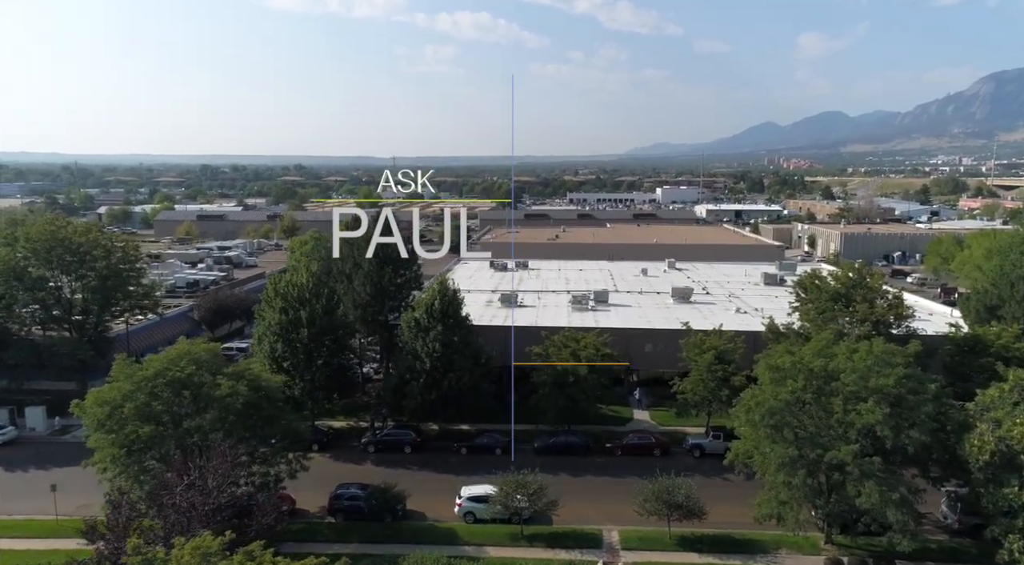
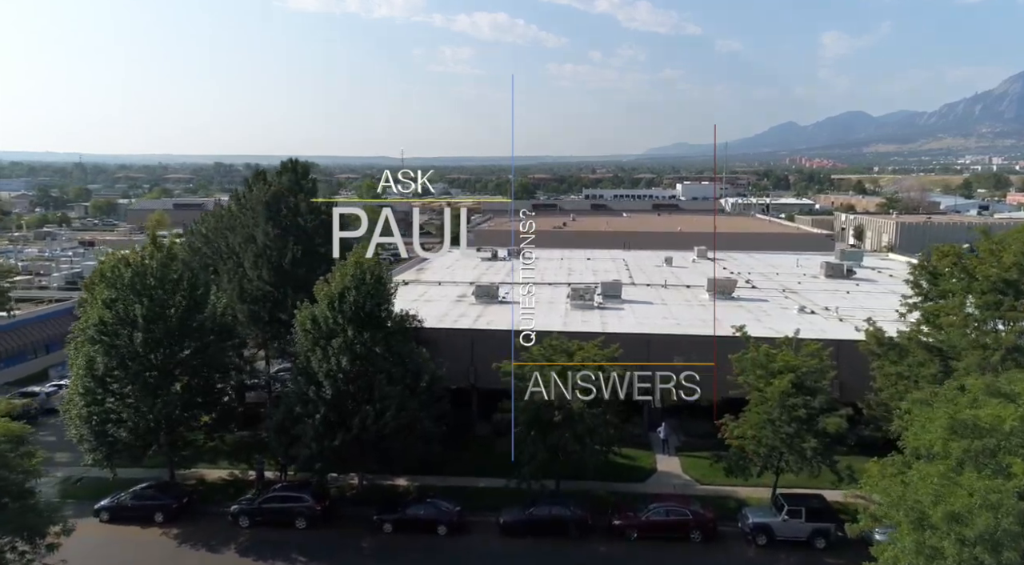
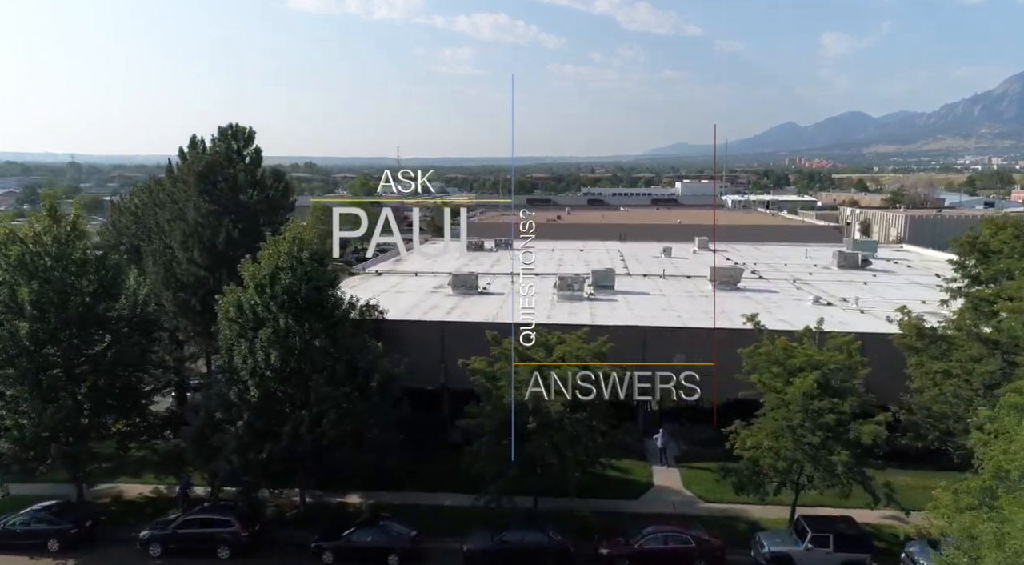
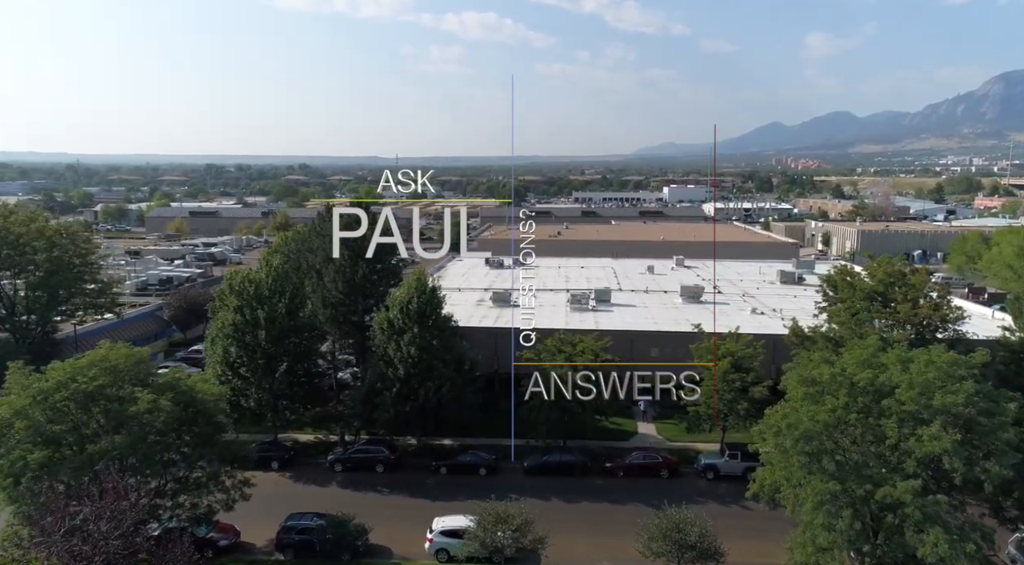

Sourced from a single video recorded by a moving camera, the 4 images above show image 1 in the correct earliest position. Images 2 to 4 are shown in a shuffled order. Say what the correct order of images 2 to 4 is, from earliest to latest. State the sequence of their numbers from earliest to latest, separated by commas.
4, 2, 3
